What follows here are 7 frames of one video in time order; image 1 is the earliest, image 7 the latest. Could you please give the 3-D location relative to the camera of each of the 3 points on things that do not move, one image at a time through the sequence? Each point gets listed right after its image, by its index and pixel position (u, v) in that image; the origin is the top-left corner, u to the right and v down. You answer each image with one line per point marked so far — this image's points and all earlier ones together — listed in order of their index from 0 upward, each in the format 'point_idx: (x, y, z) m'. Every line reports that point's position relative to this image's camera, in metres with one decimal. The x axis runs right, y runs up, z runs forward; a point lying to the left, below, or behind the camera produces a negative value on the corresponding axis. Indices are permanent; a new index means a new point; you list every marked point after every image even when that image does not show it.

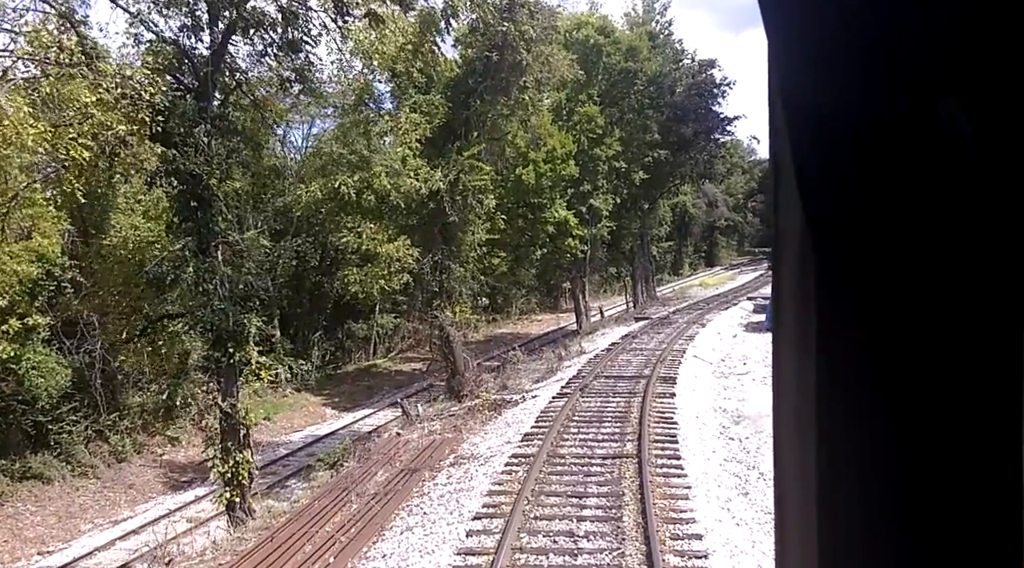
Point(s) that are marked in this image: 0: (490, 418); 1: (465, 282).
0: (-0.4, -2.1, +11.5) m
1: (-1.2, 0.0, +18.2) m
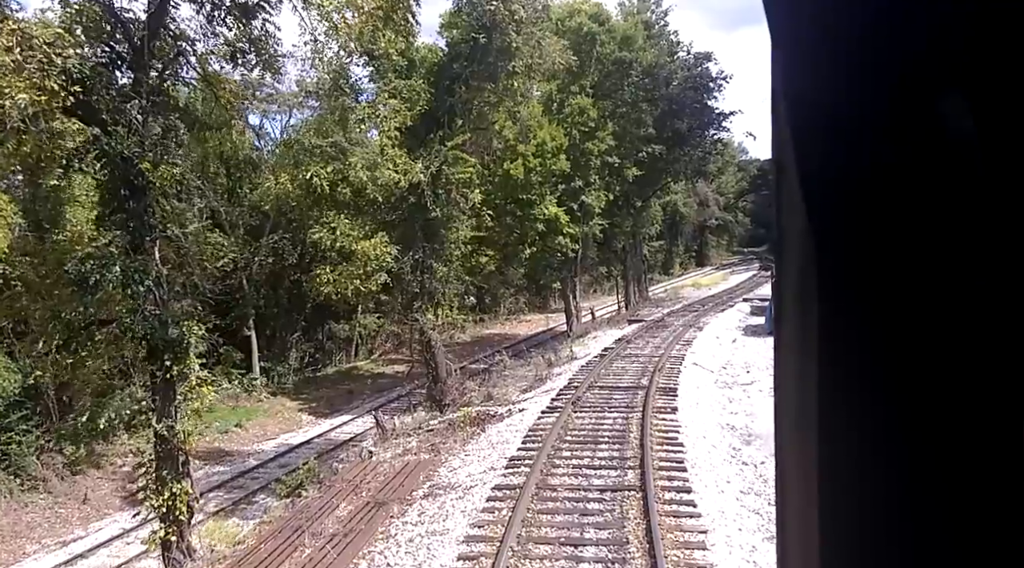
0: (-0.6, -2.1, +10.4) m
1: (-1.5, 0.0, +17.0) m
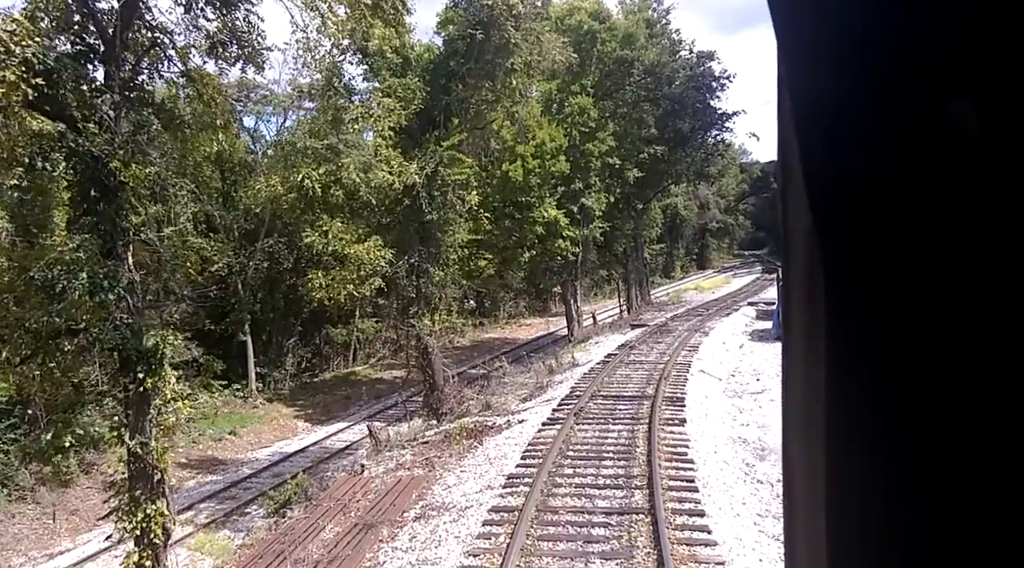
0: (-0.6, -2.2, +9.9) m
1: (-1.5, -0.1, +16.5) m
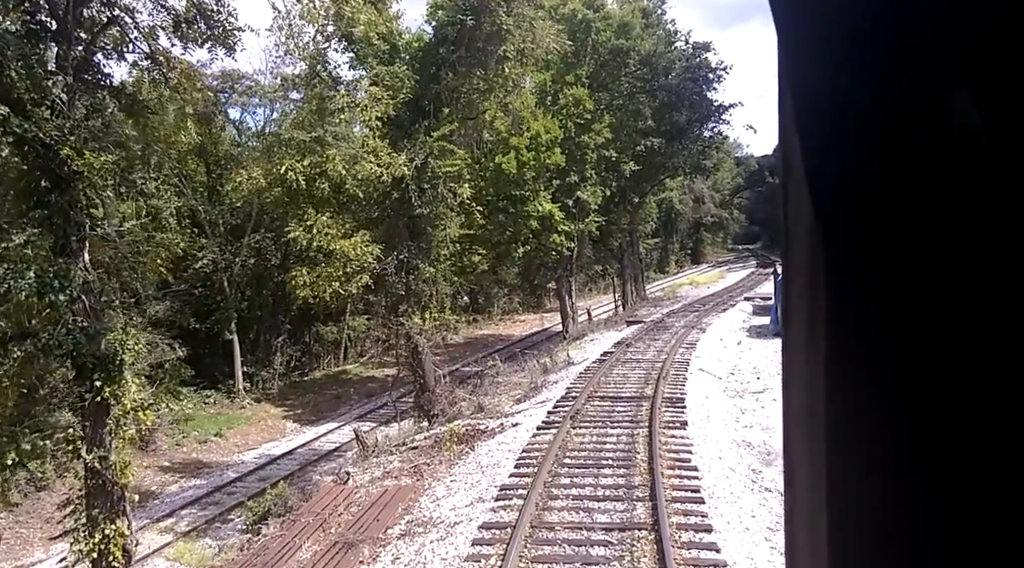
0: (-0.7, -2.1, +9.4) m
1: (-1.6, 0.0, +16.0) m
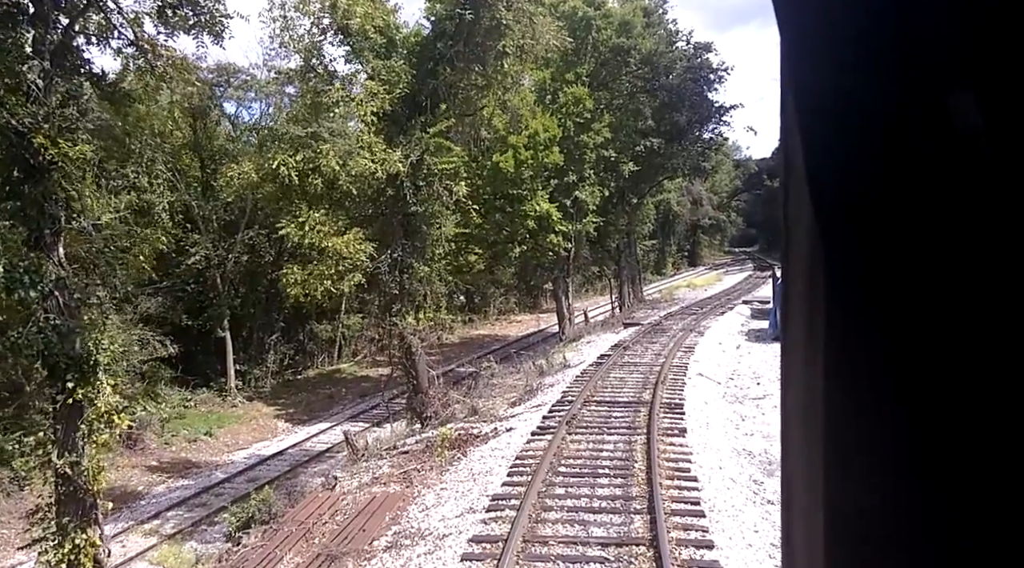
0: (-0.7, -2.1, +9.1) m
1: (-1.7, 0.0, +15.7) m
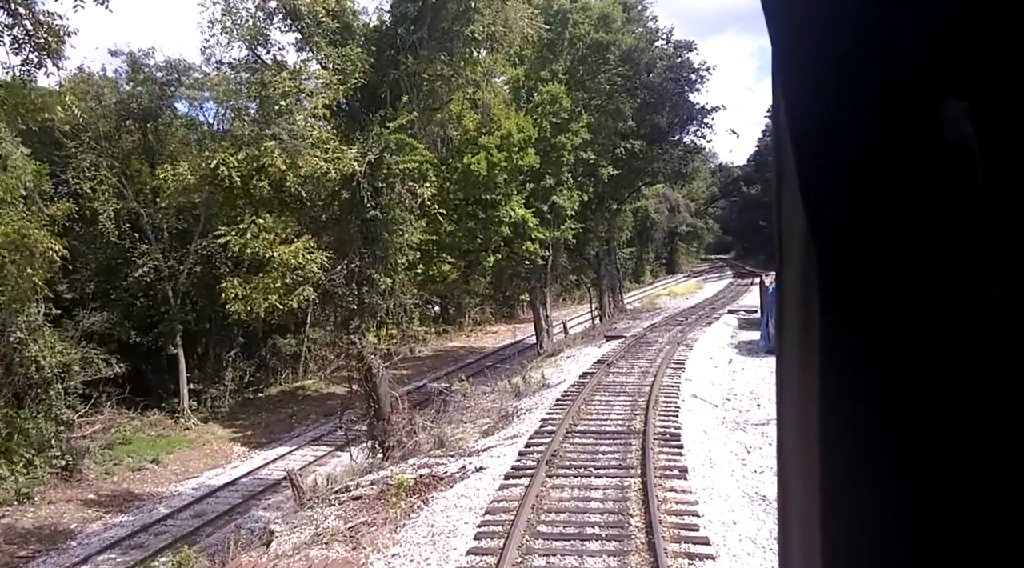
0: (-1.0, -2.3, +7.6) m
1: (-2.2, -0.2, +14.2) m
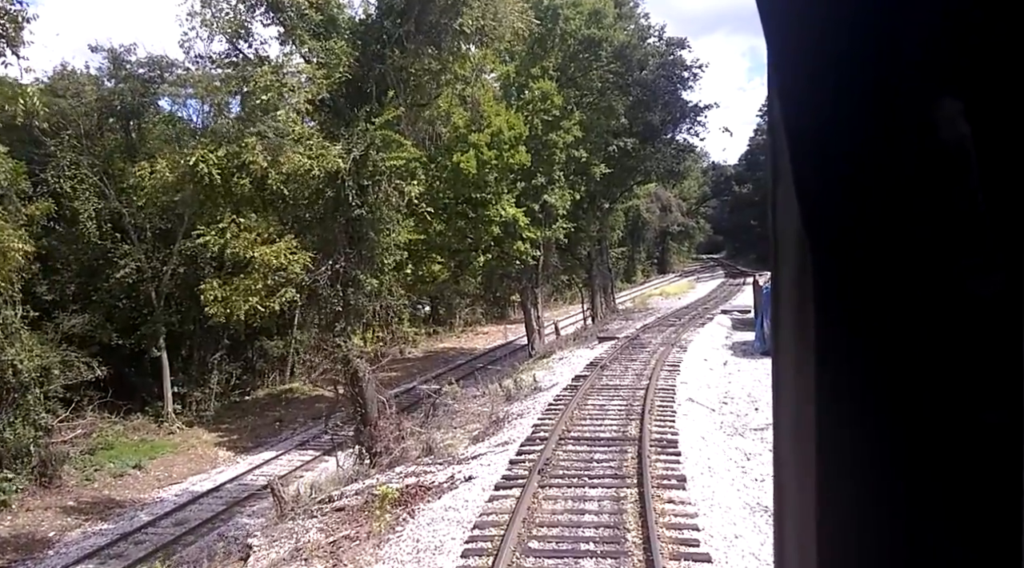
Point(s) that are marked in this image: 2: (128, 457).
0: (-1.1, -2.3, +7.3) m
1: (-2.4, -0.3, +13.8) m
2: (-9.6, -4.3, +18.8) m
